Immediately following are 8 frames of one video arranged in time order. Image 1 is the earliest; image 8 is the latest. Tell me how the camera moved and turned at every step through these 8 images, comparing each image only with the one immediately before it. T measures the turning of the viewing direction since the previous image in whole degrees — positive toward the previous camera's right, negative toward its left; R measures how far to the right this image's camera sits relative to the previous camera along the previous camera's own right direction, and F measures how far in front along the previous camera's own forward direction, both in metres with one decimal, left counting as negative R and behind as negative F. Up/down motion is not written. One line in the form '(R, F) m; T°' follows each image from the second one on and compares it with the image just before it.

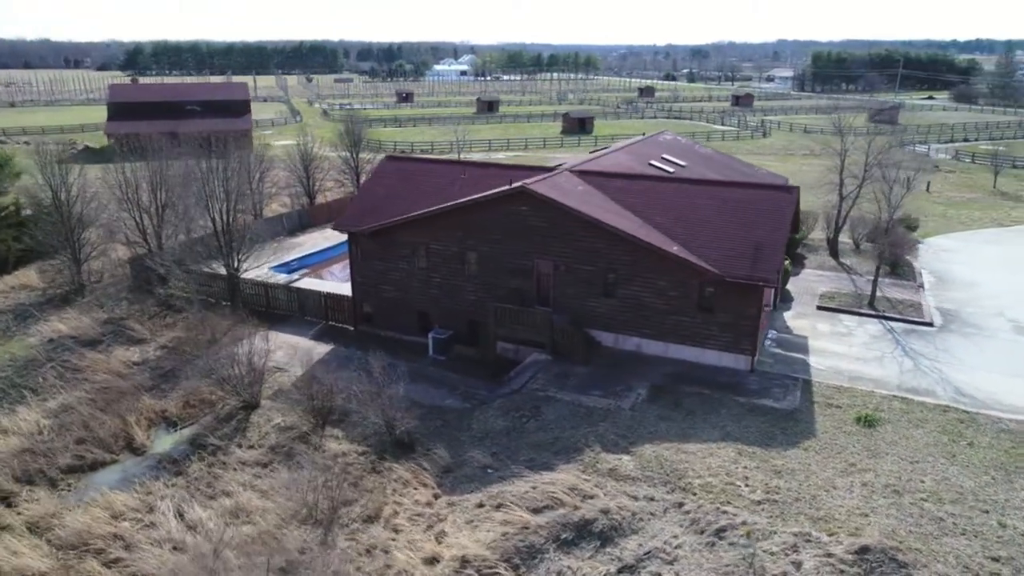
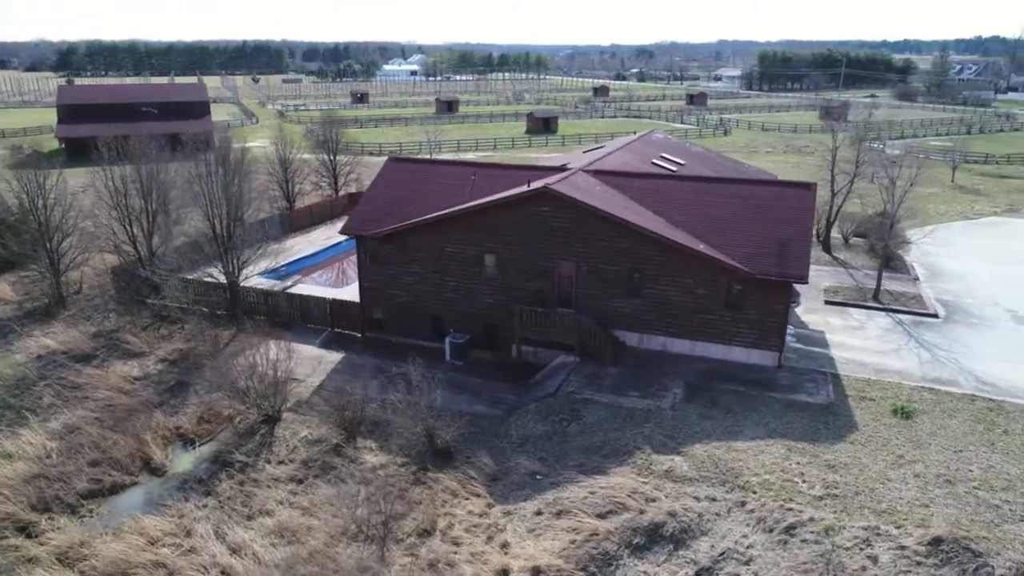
(-2.2, +0.4) m; +4°
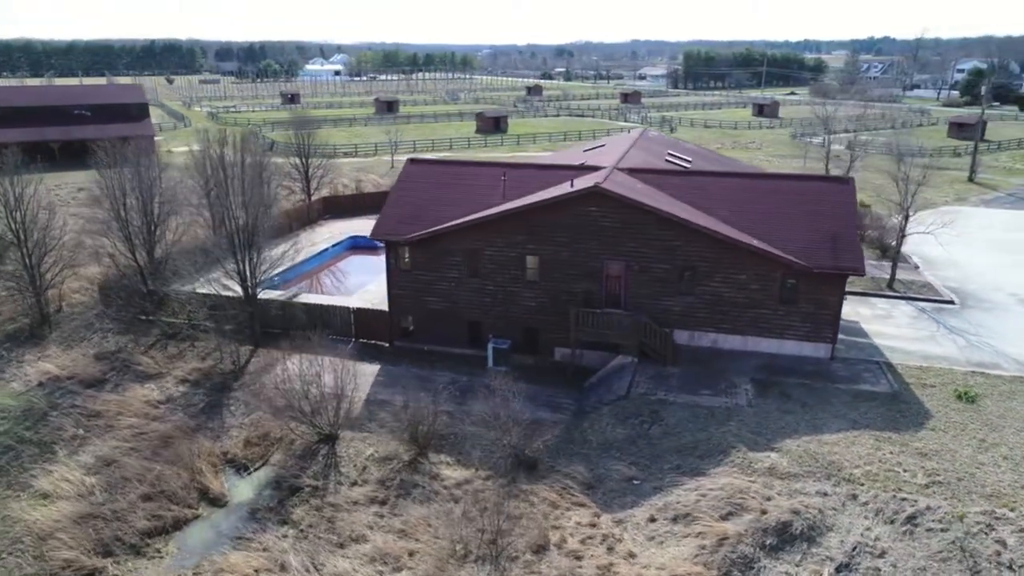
(-3.8, +0.7) m; +6°
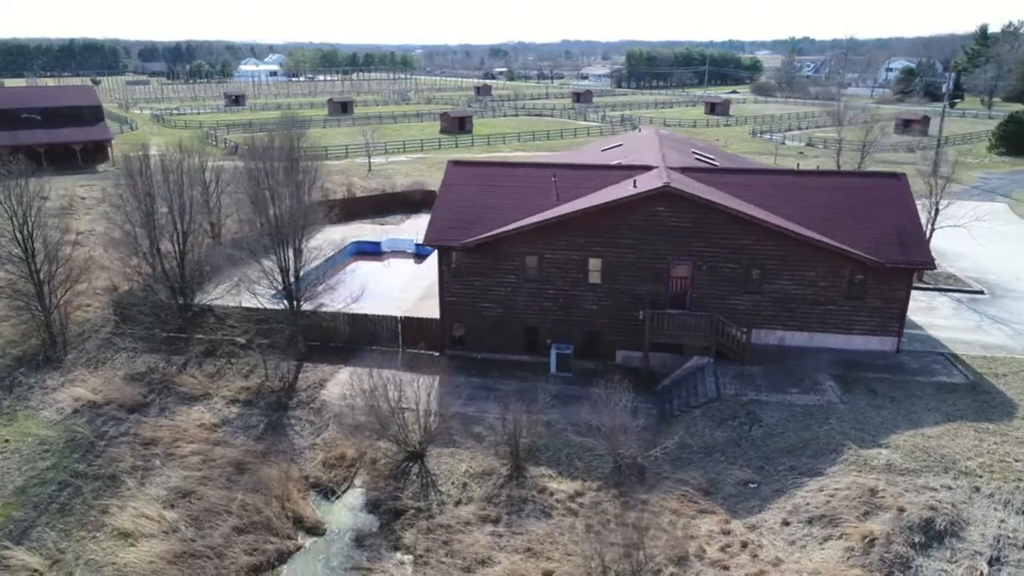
(-3.9, +0.7) m; +5°
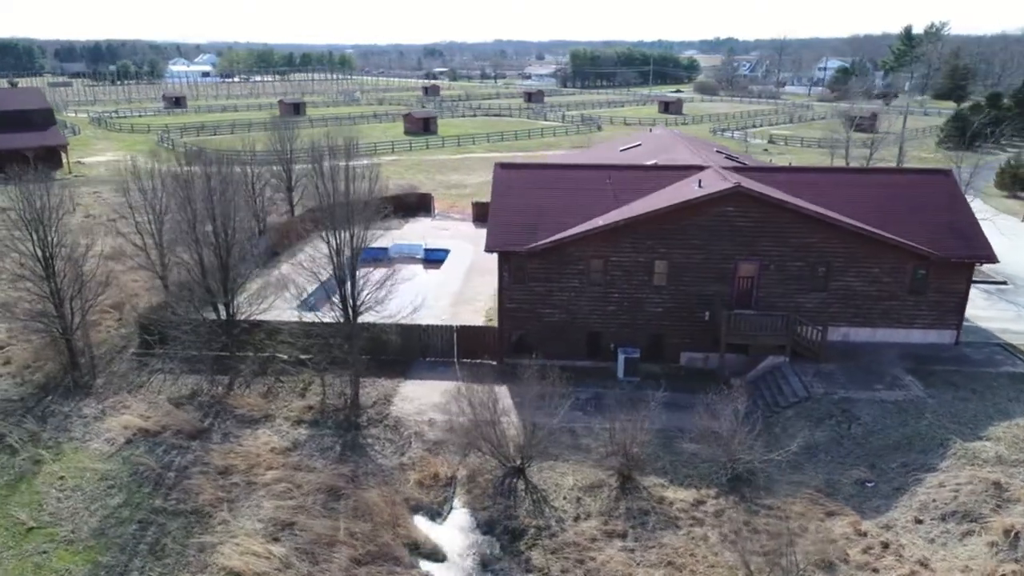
(-3.9, +0.7) m; +5°
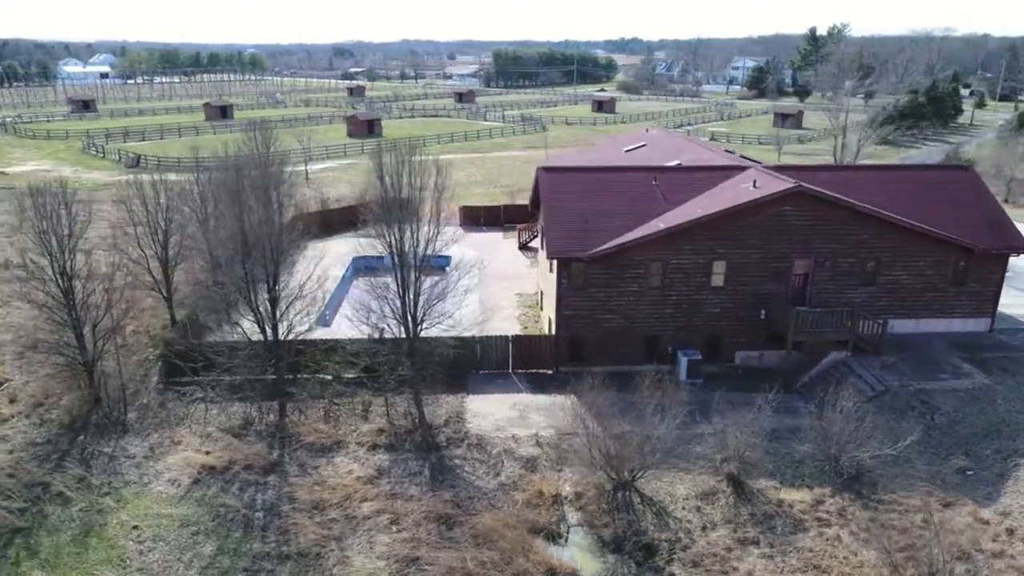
(-4.4, +0.9) m; +7°
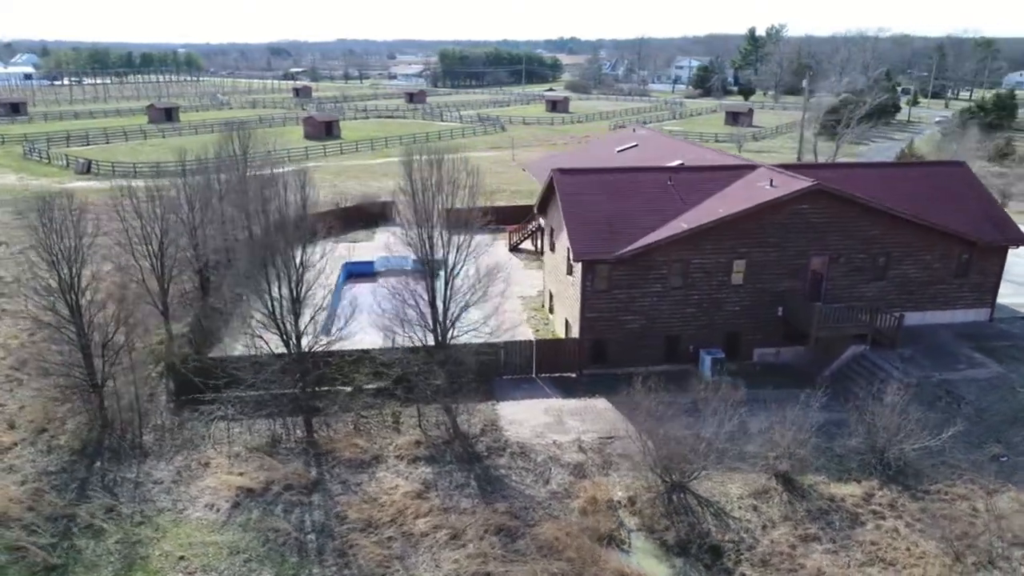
(-2.4, +0.4) m; +4°
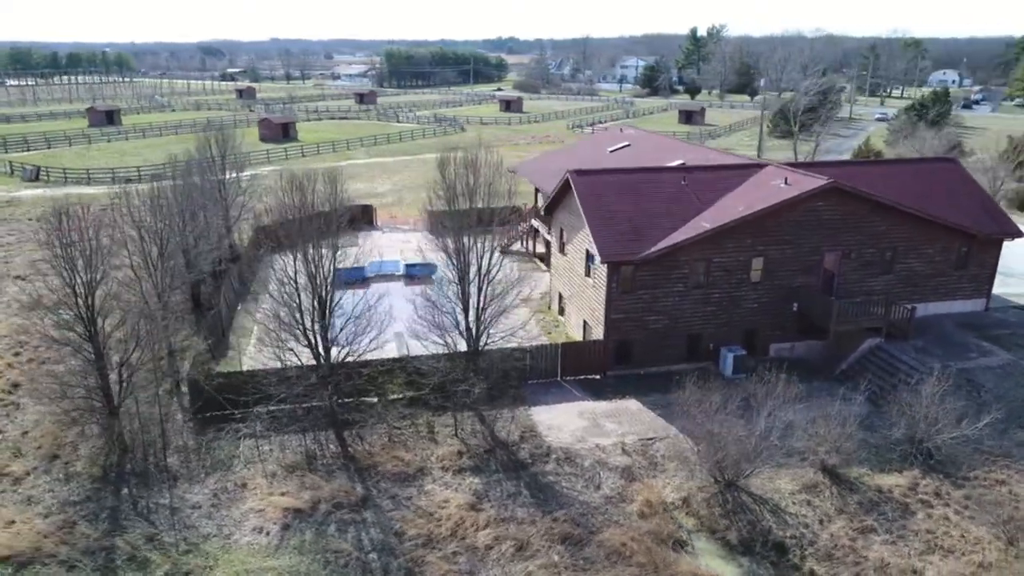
(-2.4, +0.4) m; +5°
